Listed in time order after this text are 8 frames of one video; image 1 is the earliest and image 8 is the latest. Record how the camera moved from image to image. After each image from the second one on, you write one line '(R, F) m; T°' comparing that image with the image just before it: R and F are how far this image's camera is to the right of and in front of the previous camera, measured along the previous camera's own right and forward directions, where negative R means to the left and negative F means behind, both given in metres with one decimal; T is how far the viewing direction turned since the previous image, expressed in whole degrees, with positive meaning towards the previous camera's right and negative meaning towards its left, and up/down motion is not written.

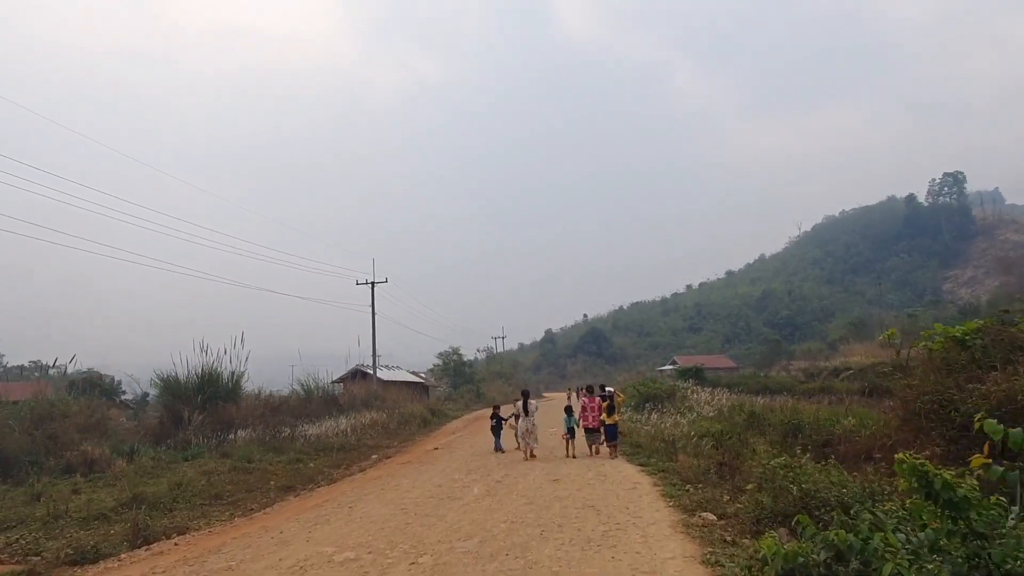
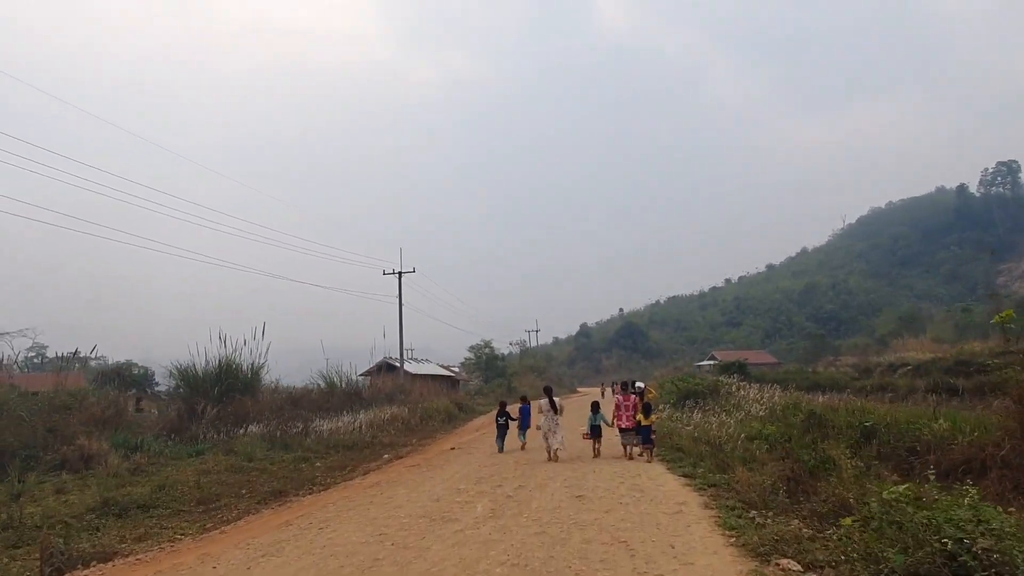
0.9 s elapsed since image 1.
(+0.2, +1.9) m; -3°
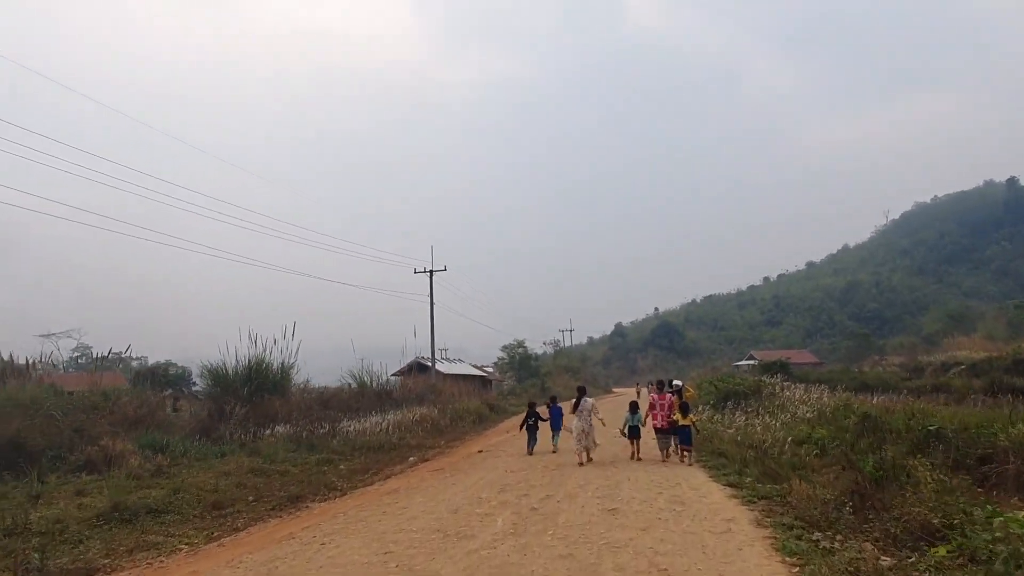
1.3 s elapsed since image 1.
(+0.1, +0.8) m; -3°
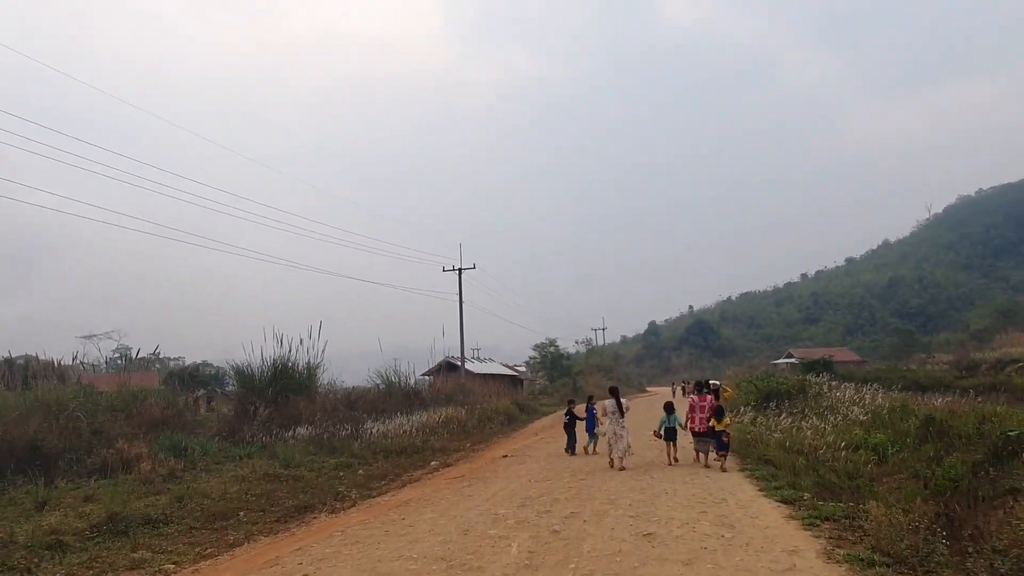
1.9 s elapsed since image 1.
(+0.1, +1.0) m; -3°
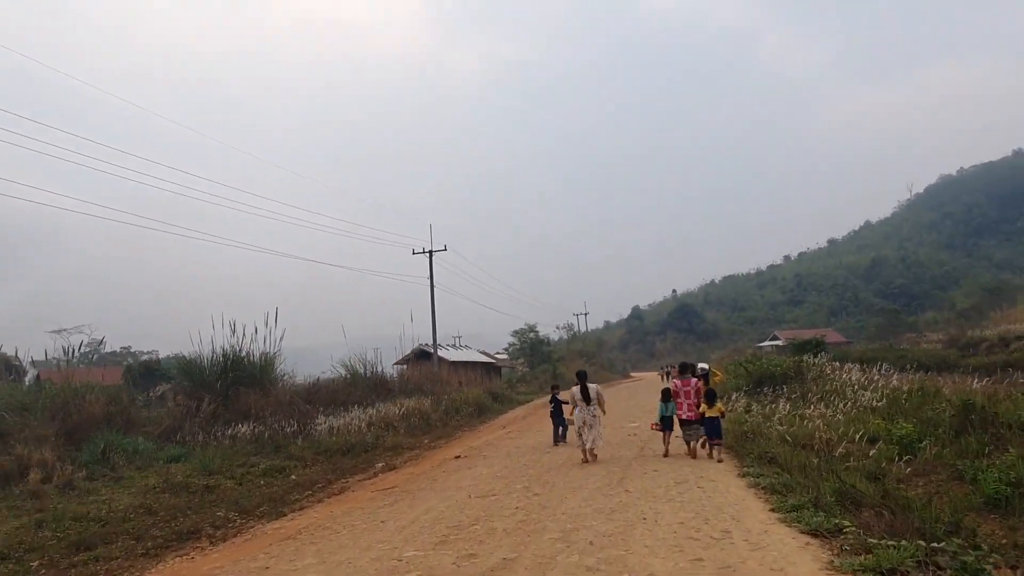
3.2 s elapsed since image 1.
(+0.5, +2.2) m; +1°
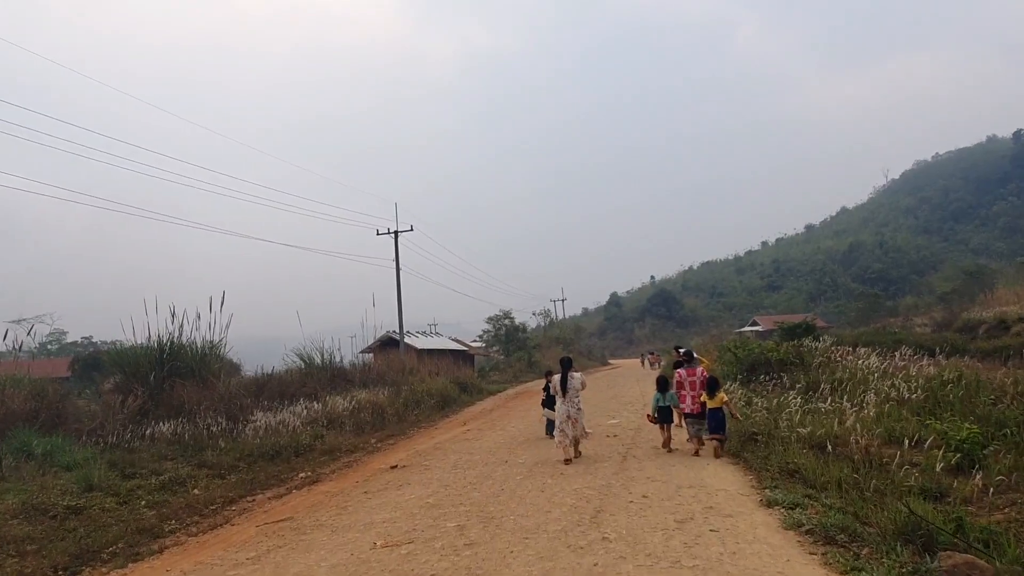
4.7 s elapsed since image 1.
(+0.4, +2.4) m; +2°
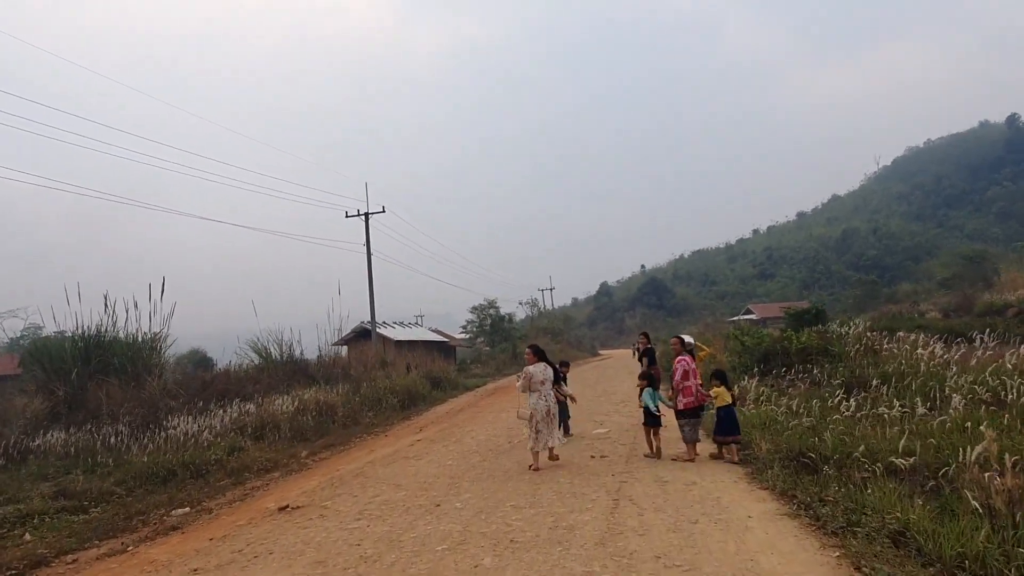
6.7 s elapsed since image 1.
(+0.4, +2.9) m; +1°
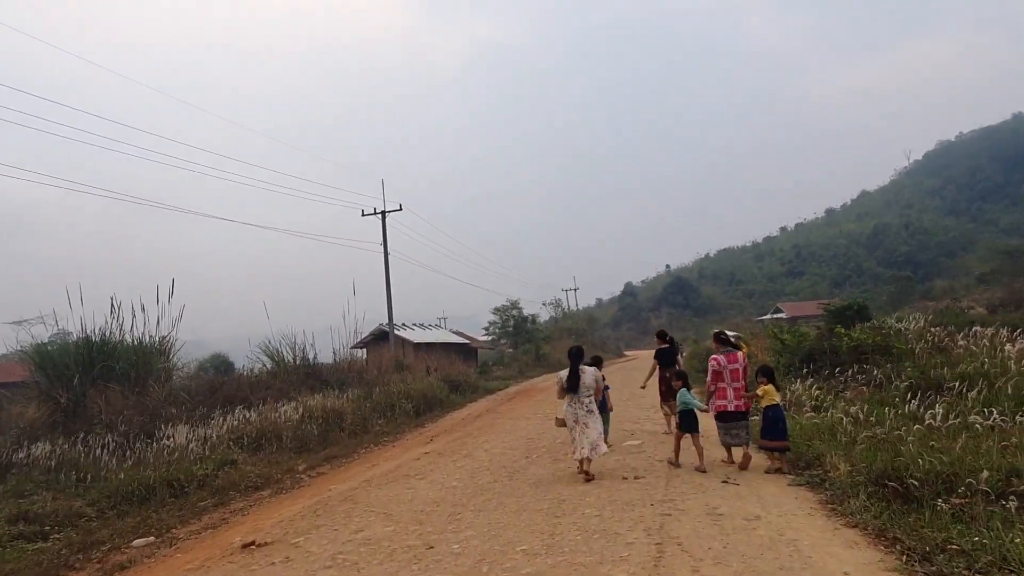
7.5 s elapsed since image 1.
(+0.1, +1.2) m; -2°
